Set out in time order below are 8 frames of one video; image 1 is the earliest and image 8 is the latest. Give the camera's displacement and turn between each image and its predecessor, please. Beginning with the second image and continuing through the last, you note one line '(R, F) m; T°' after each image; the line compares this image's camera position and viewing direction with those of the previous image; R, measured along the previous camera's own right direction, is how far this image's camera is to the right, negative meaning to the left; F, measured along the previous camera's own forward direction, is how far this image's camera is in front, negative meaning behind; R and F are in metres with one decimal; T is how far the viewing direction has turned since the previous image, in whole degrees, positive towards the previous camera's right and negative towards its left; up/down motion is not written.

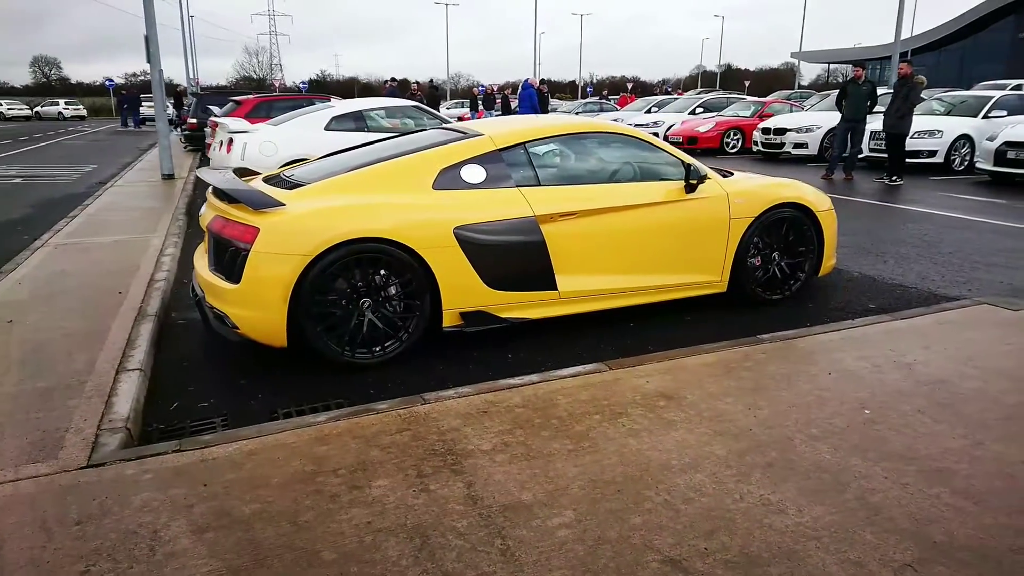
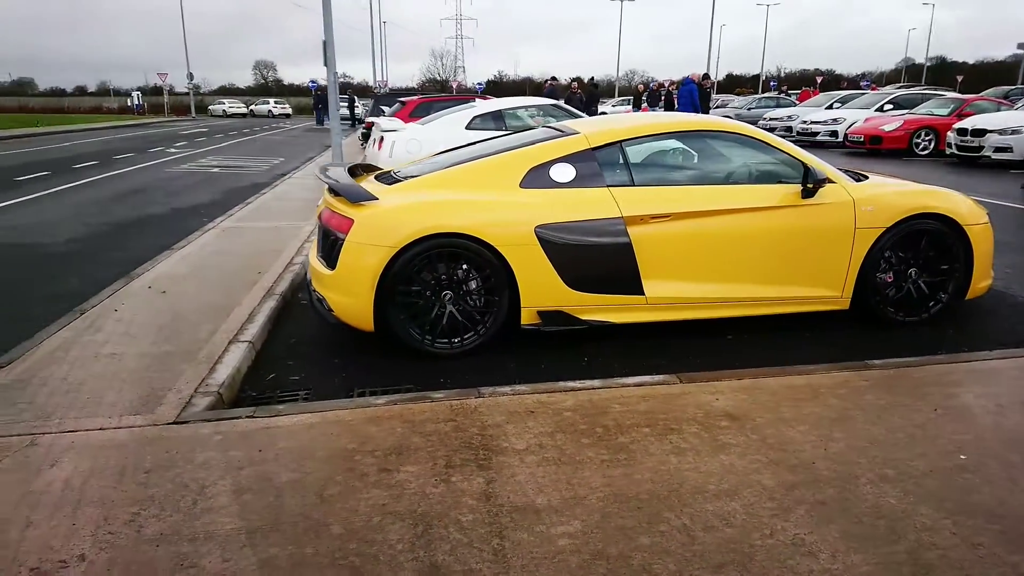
(+0.5, +0.1) m; -13°
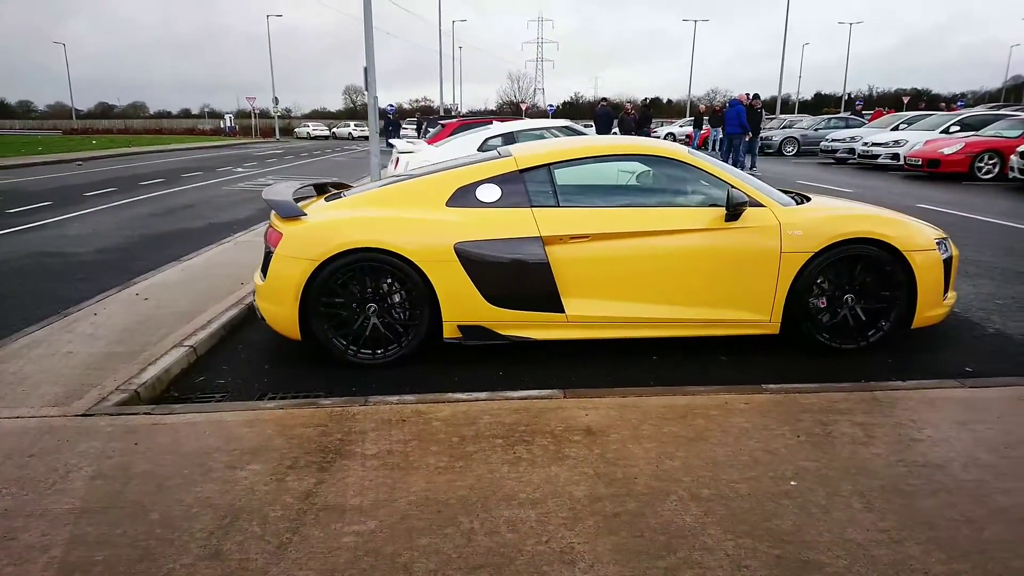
(+0.9, -0.1) m; -6°
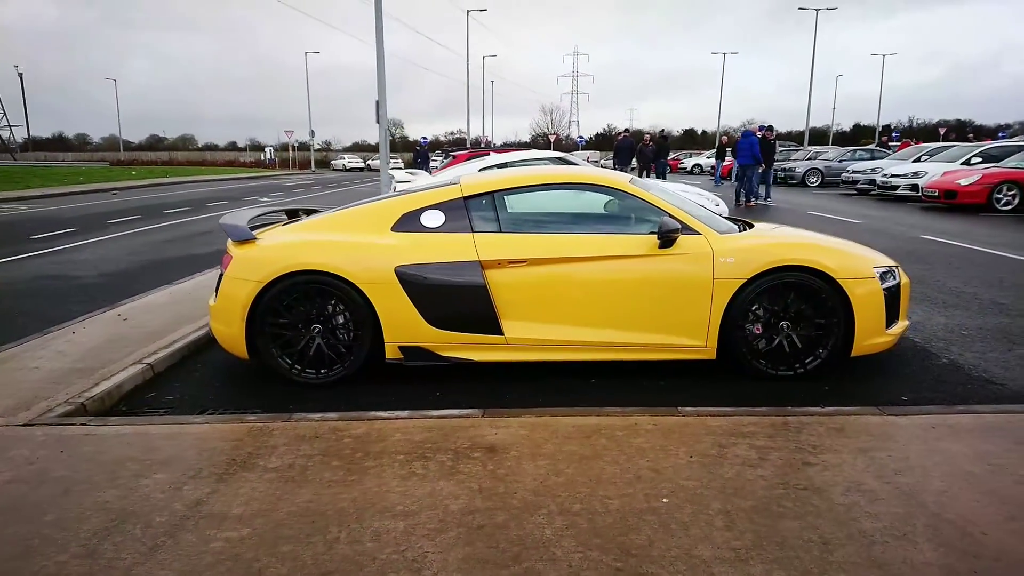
(+0.6, -0.1) m; -3°
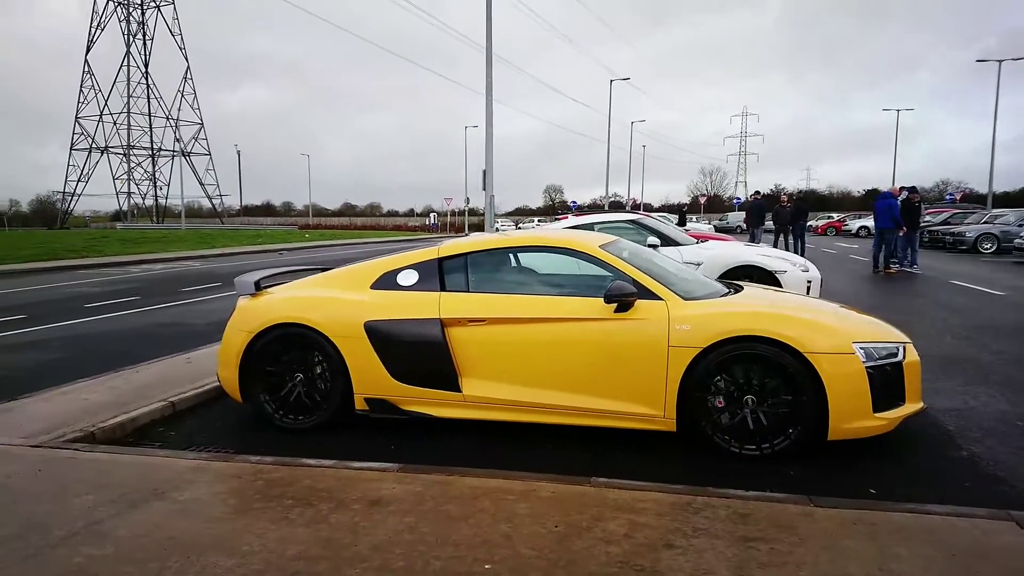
(+1.3, +0.1) m; -13°
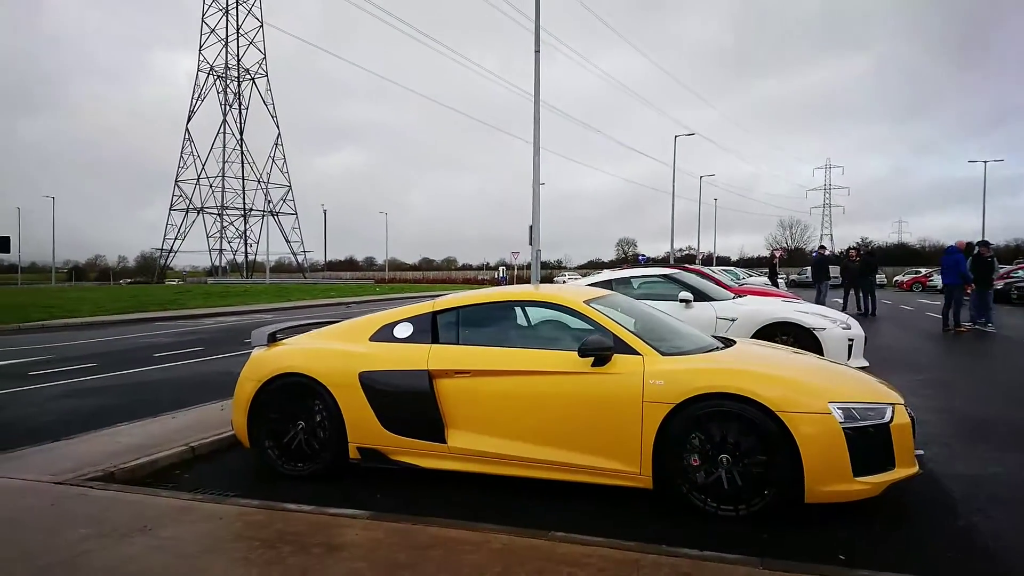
(+0.6, -0.1) m; -6°
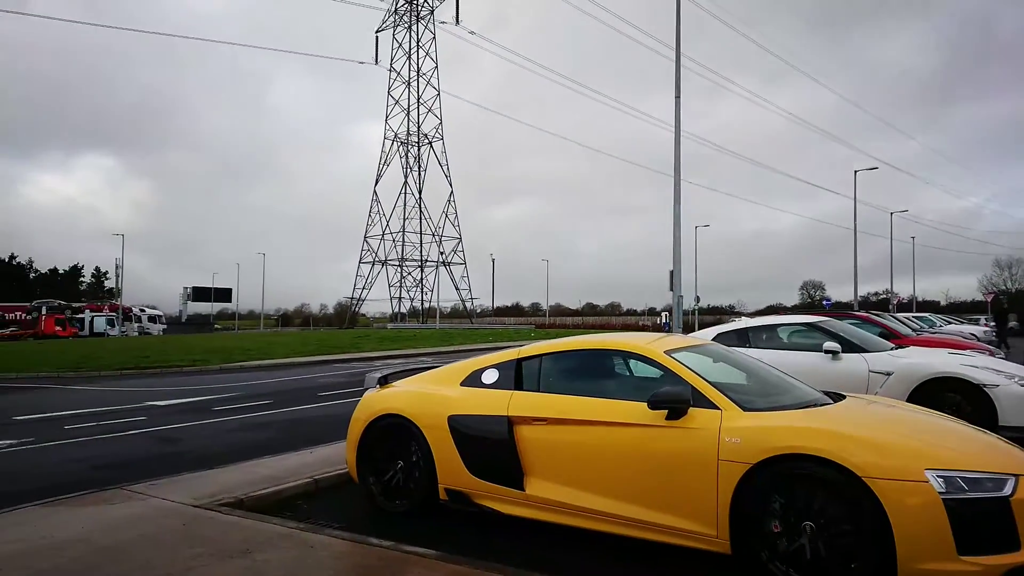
(+0.6, 0.0) m; -14°
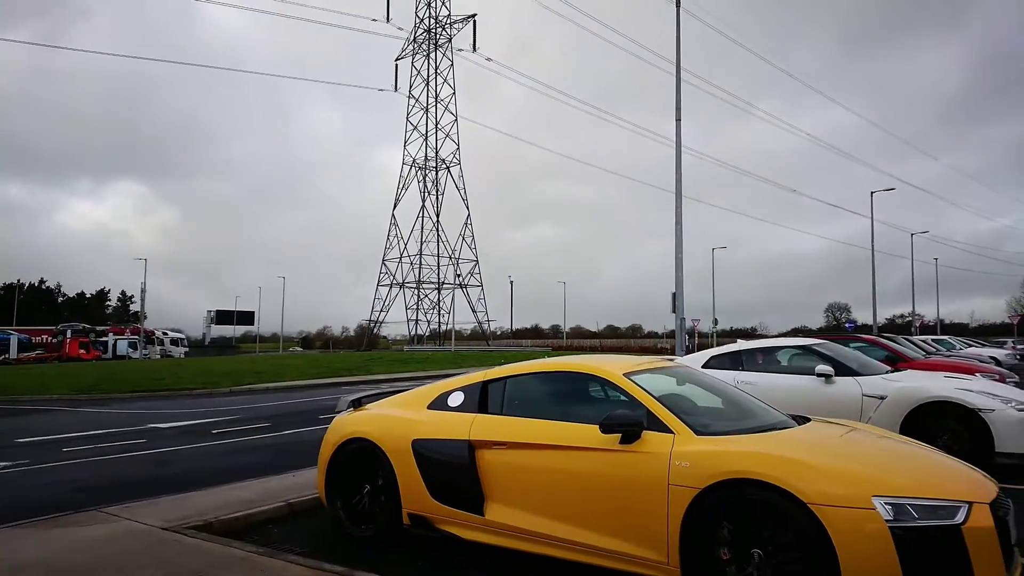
(+0.4, 0.0) m; -2°
